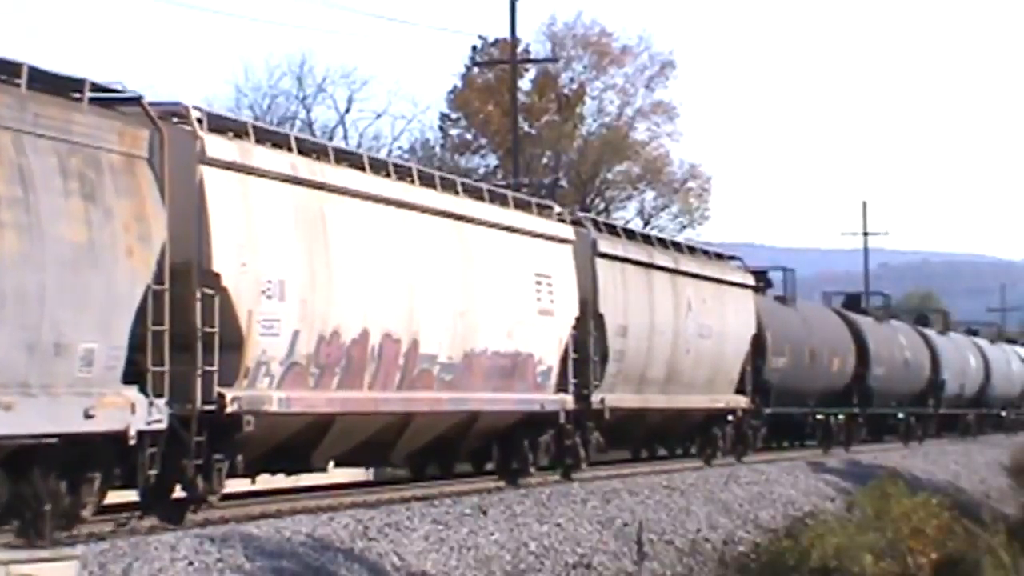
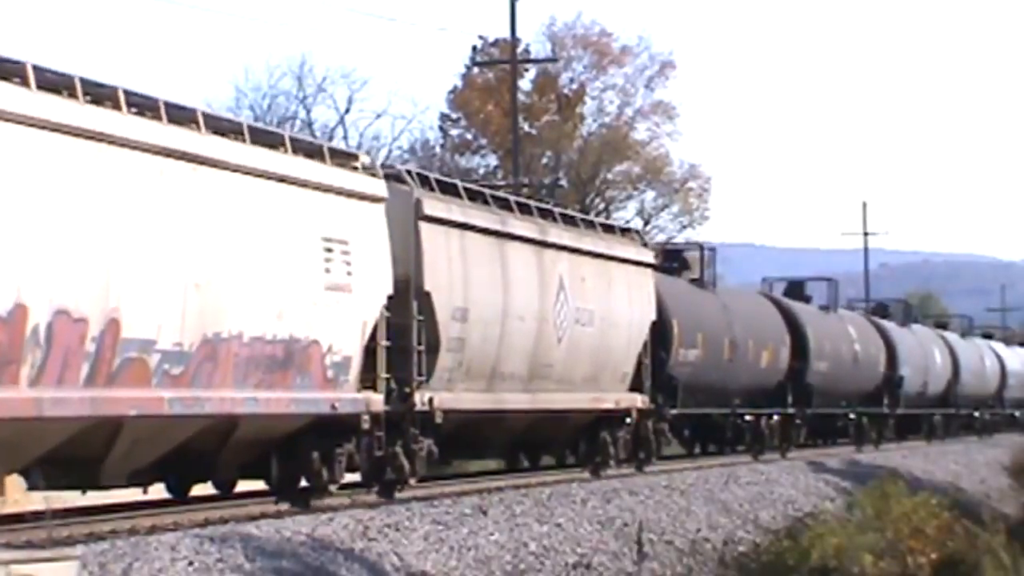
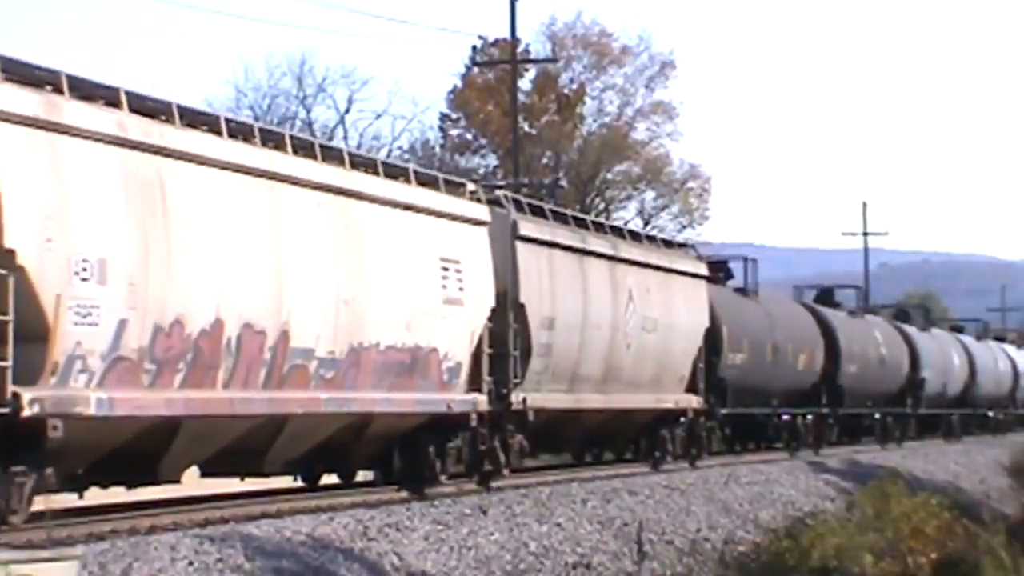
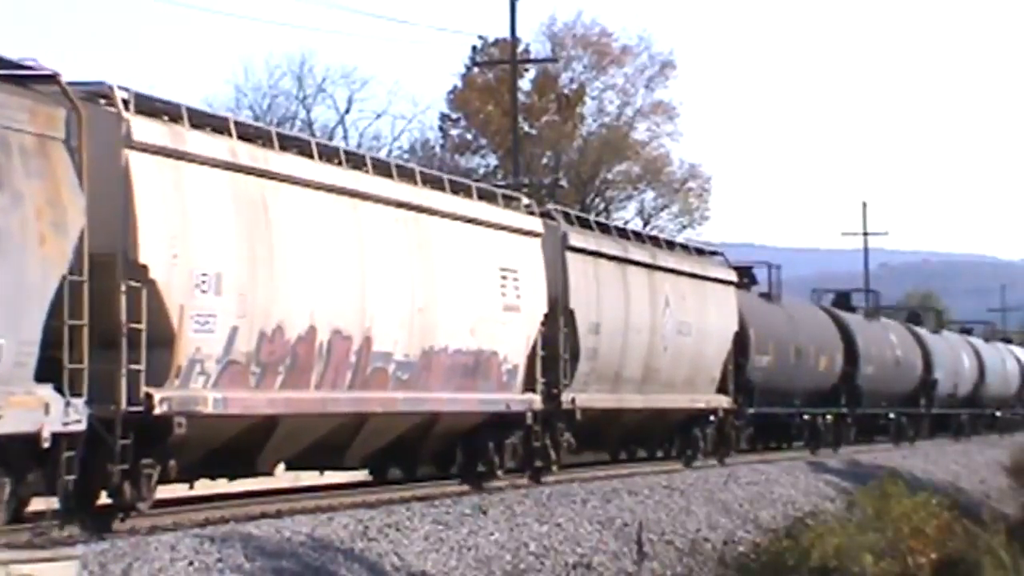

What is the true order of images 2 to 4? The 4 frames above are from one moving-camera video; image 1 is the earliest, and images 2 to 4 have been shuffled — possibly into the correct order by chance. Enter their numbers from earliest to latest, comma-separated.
4, 3, 2
